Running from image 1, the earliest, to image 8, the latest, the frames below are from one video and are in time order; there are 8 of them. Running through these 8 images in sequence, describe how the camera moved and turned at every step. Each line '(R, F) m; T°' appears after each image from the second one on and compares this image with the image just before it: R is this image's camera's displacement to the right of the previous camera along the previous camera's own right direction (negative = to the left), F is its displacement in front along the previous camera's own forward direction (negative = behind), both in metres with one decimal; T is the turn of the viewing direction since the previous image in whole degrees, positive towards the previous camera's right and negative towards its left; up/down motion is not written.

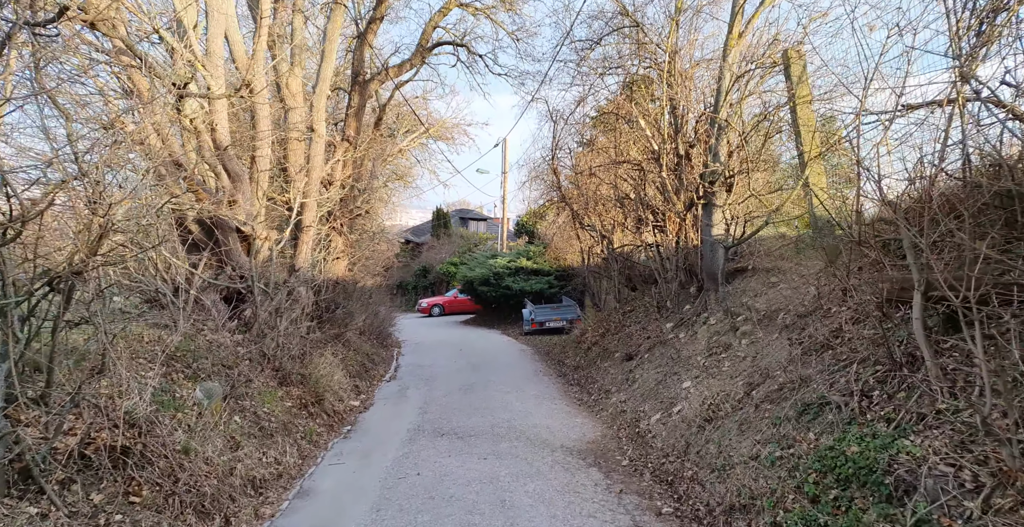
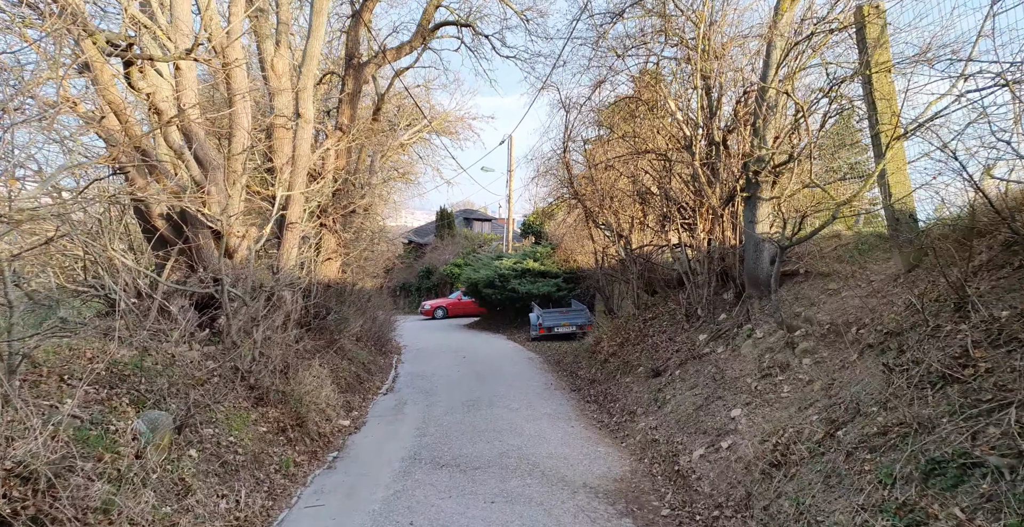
(-0.1, +1.2) m; 0°
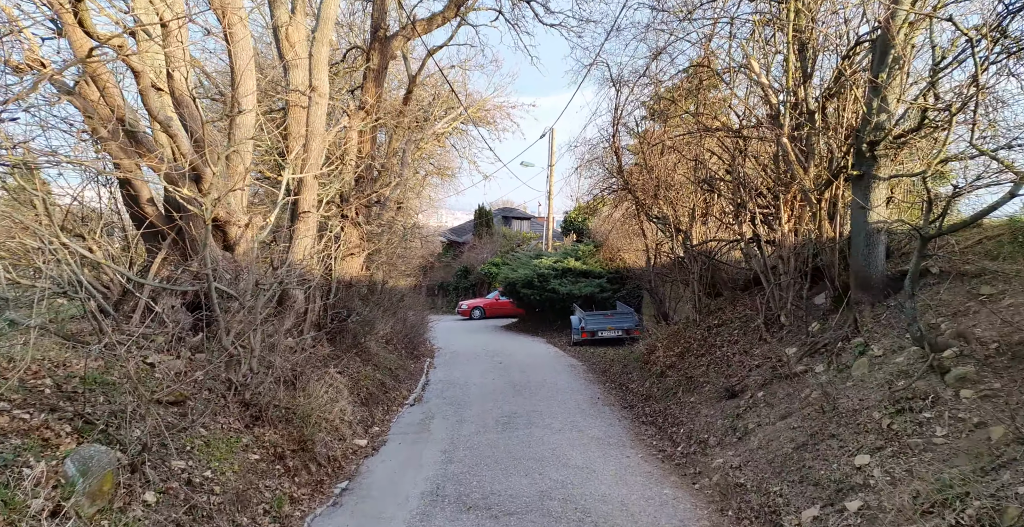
(-0.1, +1.5) m; -3°
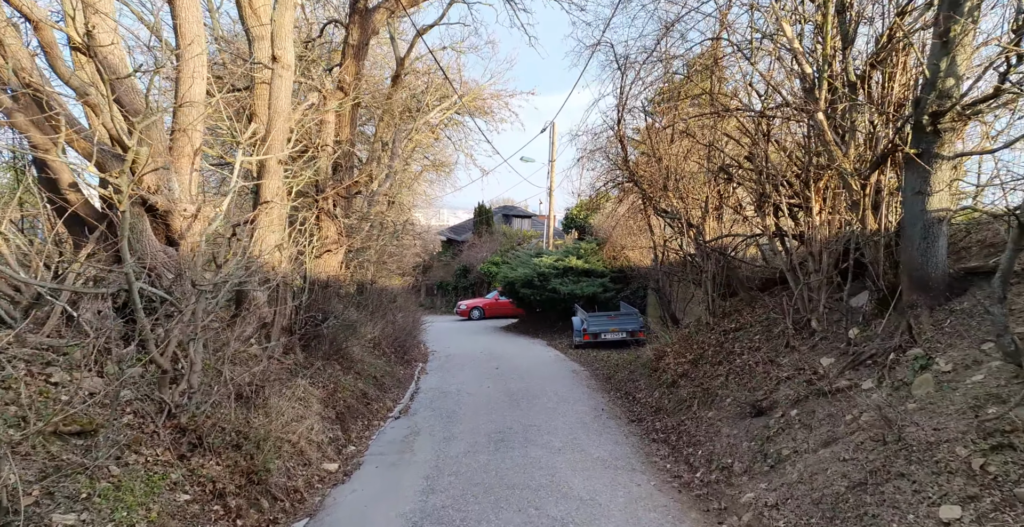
(+0.1, +1.0) m; 0°
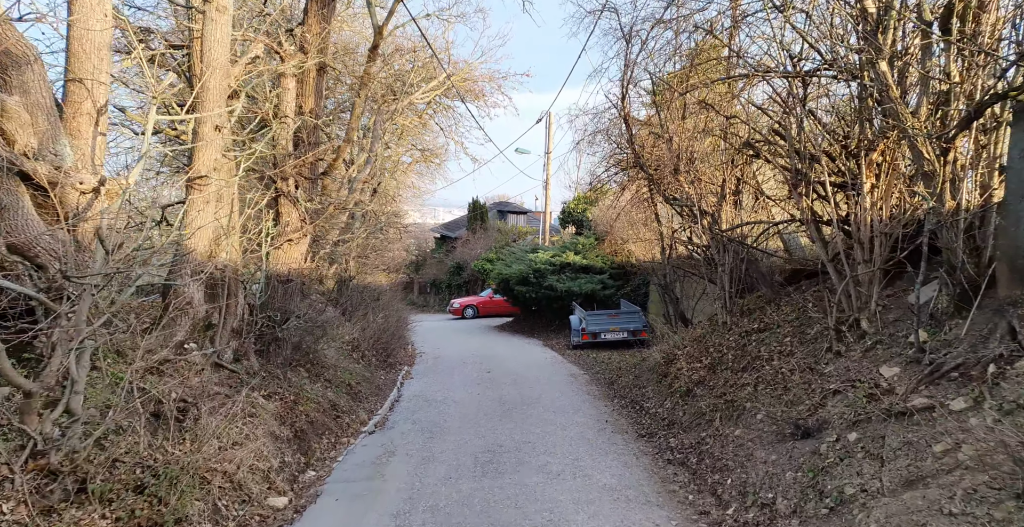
(+0.1, +1.3) m; 0°
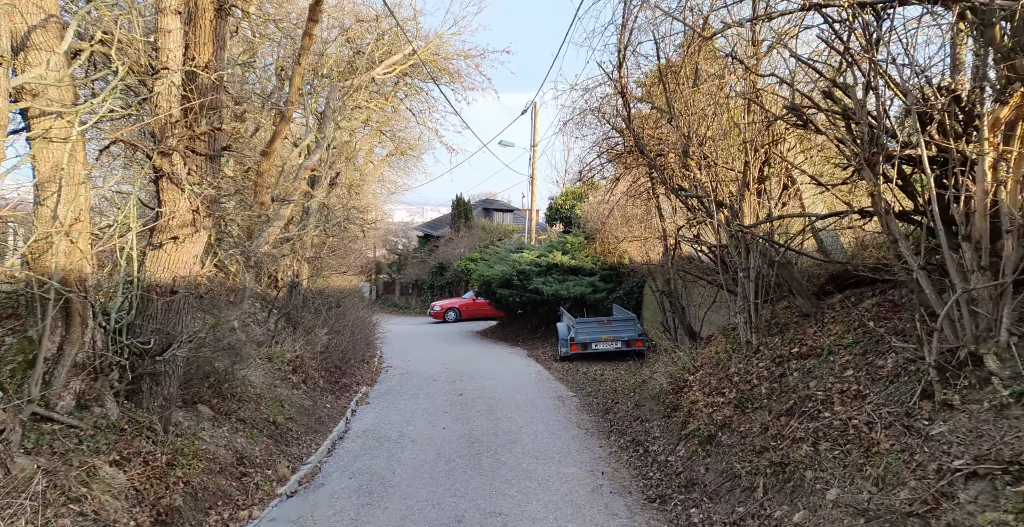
(+0.2, +2.1) m; +1°
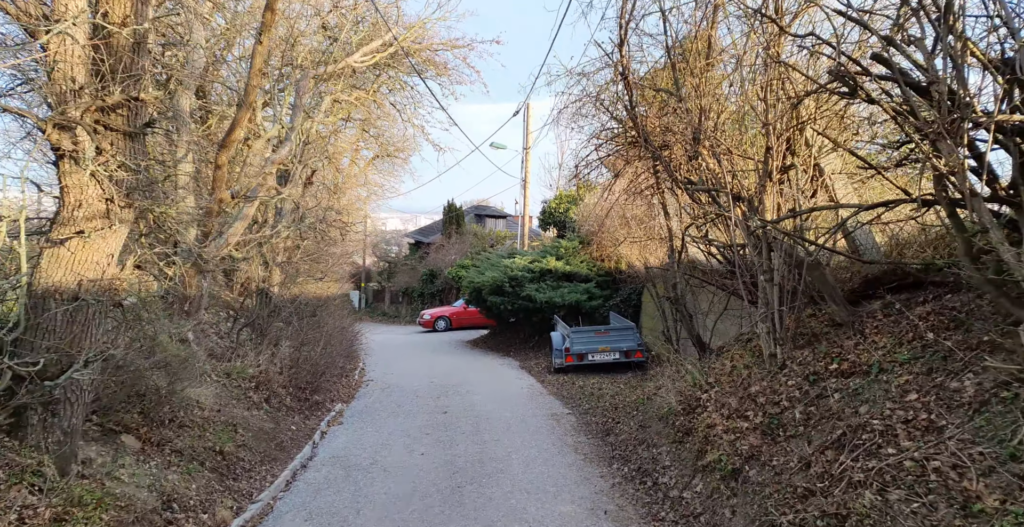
(+0.1, +1.1) m; +1°
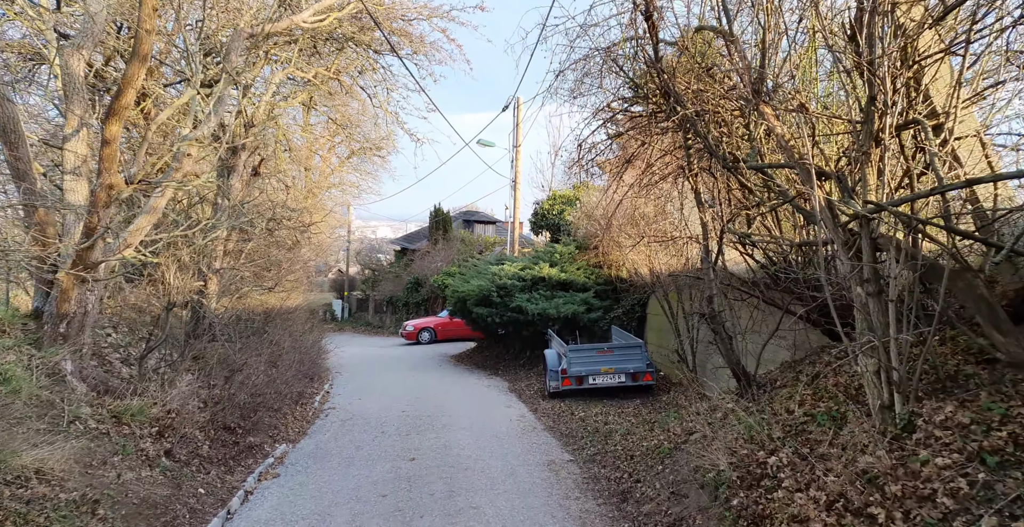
(+0.1, +2.4) m; +1°
